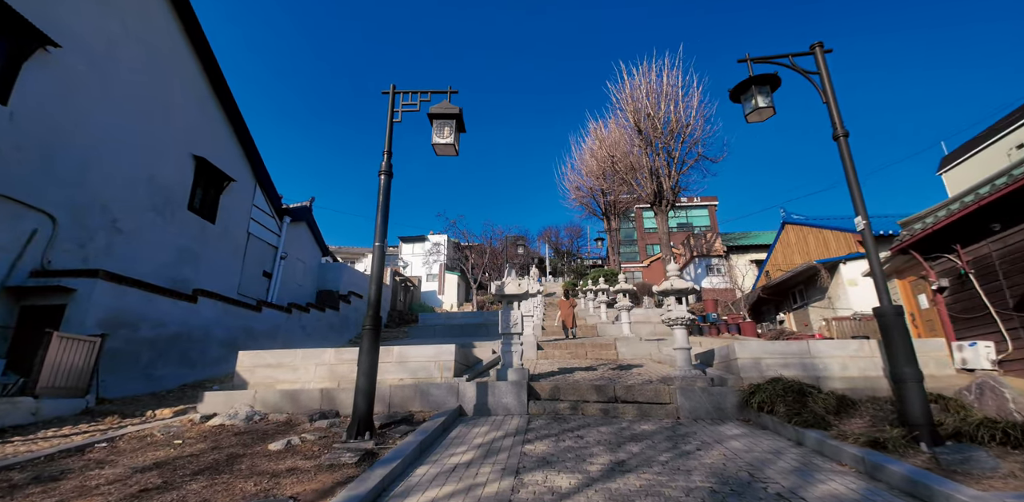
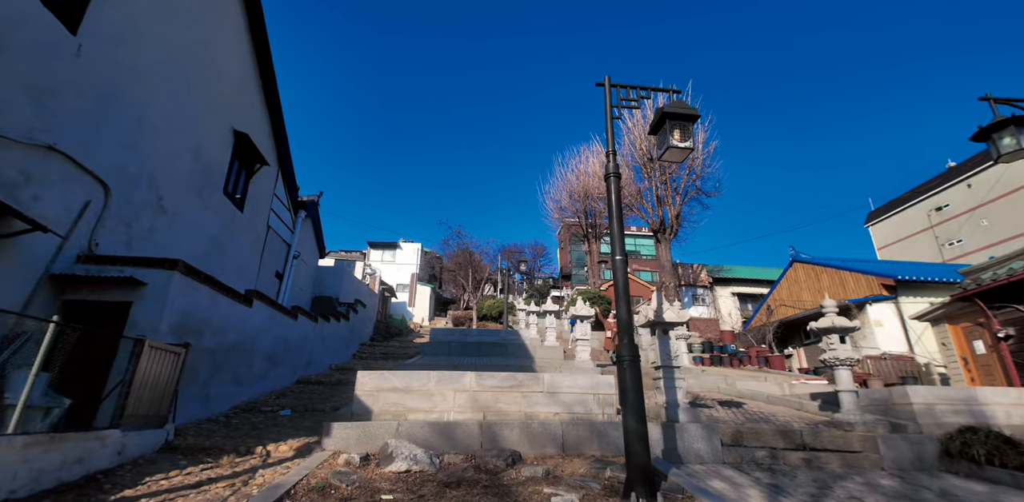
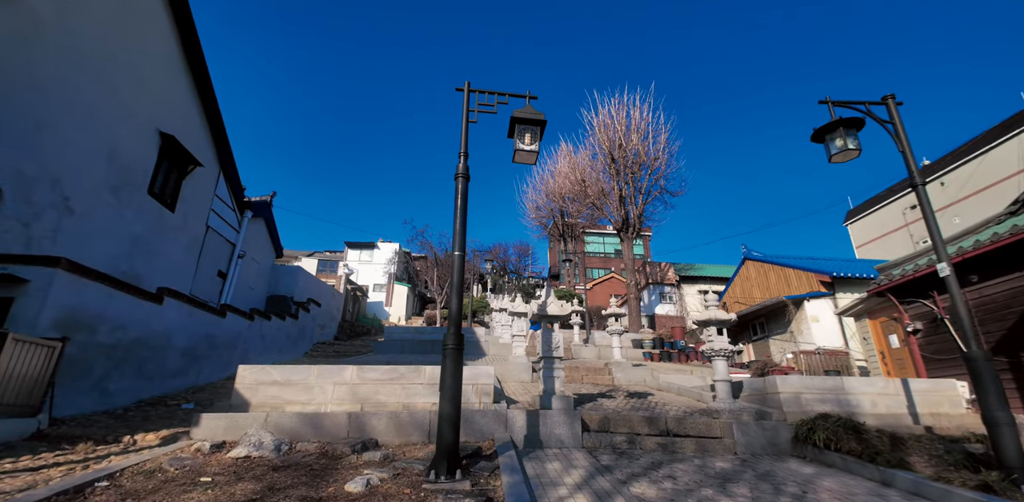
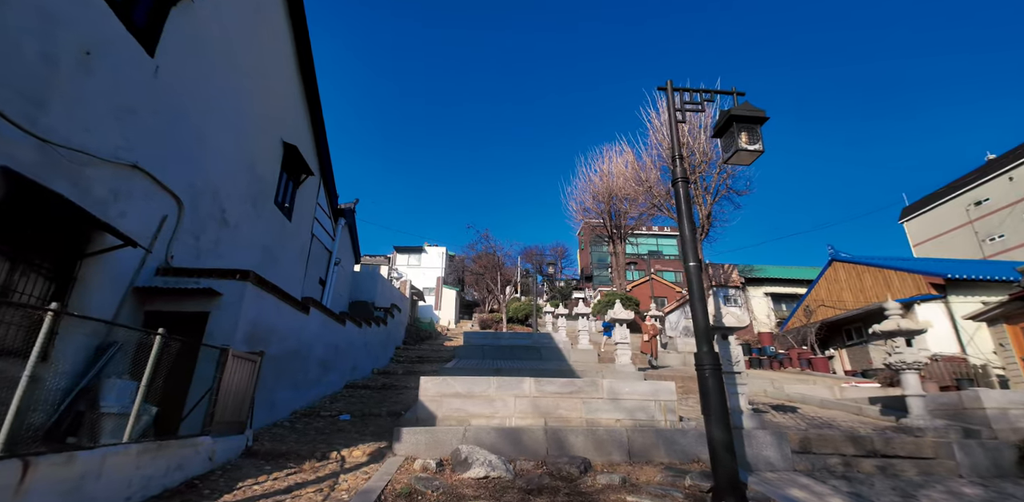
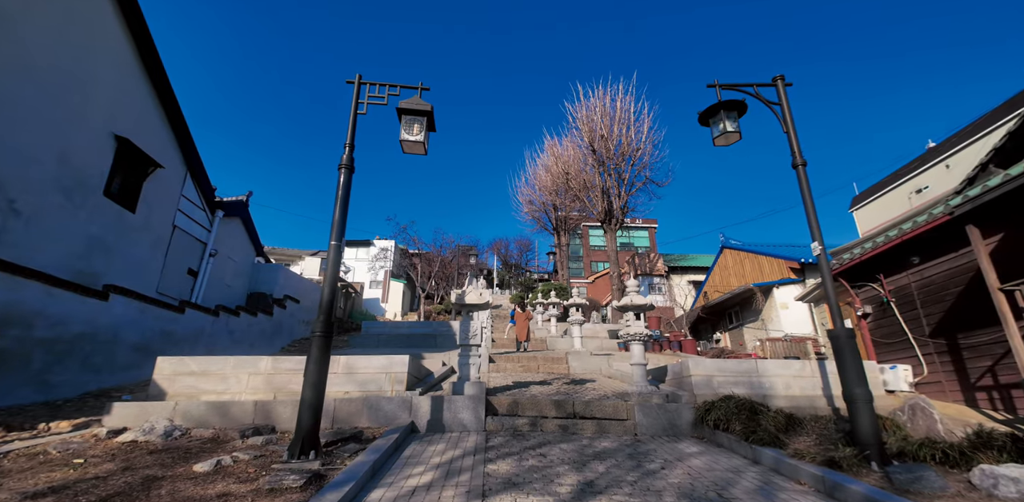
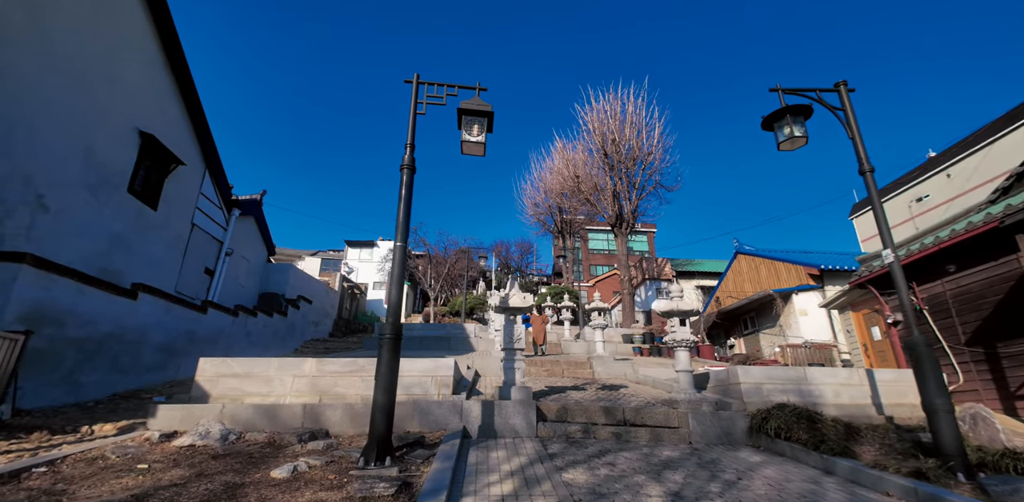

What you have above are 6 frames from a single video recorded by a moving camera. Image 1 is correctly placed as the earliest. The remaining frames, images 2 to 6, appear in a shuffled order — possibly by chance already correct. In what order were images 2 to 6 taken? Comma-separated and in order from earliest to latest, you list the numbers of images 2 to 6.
5, 6, 3, 2, 4
